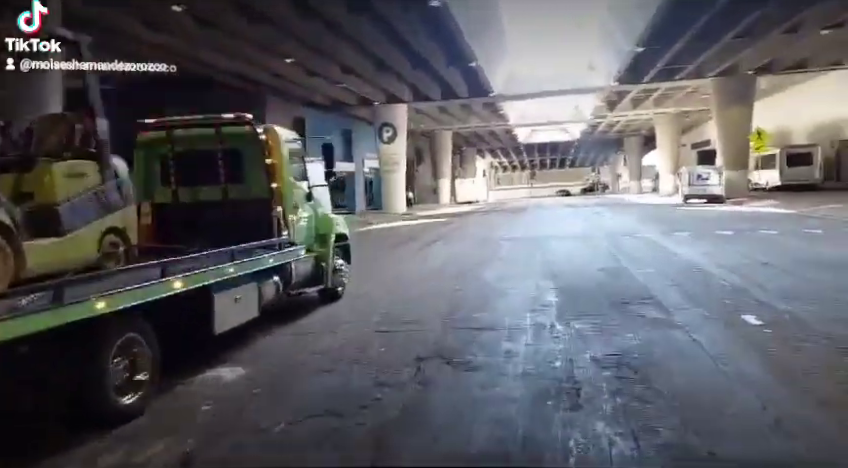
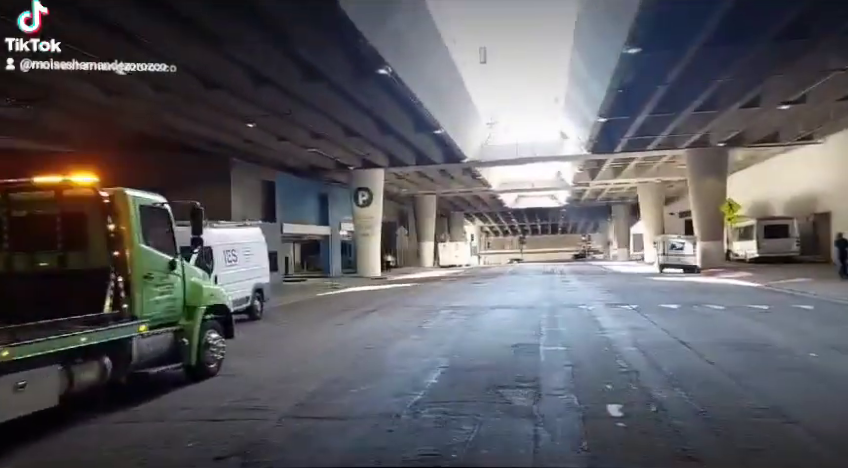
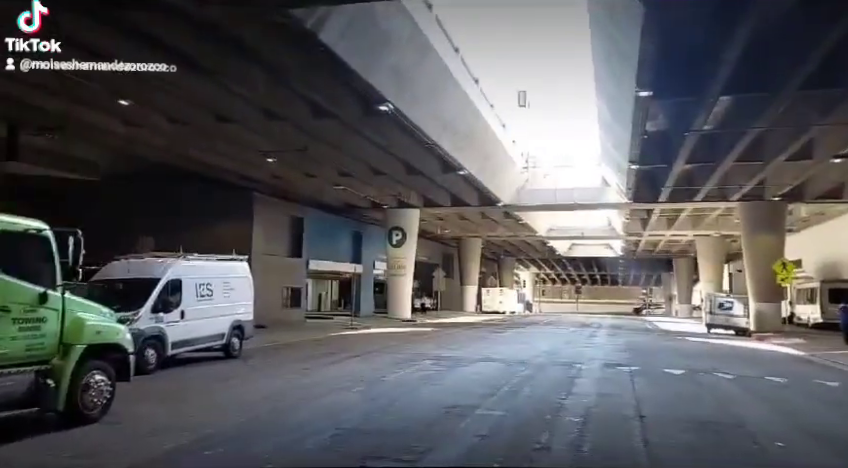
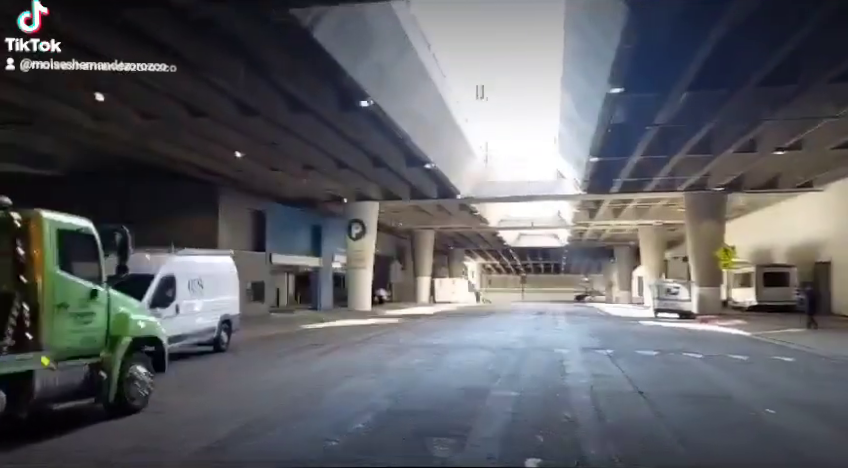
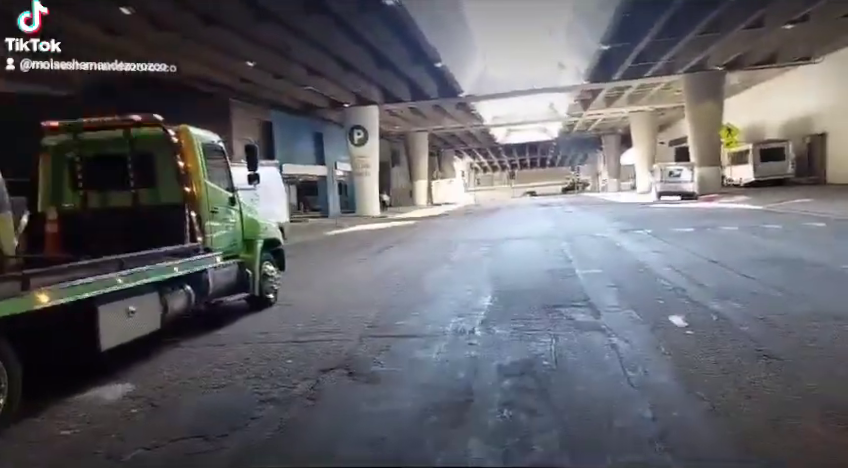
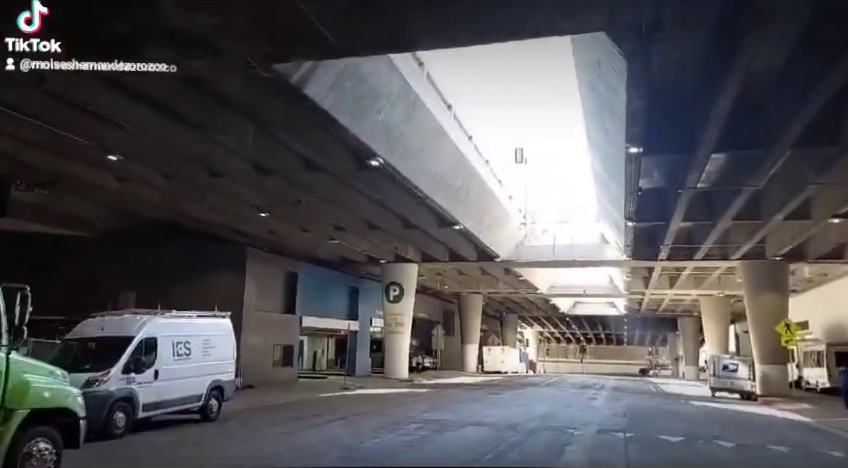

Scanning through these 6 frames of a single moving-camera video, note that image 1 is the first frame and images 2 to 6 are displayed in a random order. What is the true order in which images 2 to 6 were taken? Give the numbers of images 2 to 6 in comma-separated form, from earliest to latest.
5, 2, 4, 3, 6
